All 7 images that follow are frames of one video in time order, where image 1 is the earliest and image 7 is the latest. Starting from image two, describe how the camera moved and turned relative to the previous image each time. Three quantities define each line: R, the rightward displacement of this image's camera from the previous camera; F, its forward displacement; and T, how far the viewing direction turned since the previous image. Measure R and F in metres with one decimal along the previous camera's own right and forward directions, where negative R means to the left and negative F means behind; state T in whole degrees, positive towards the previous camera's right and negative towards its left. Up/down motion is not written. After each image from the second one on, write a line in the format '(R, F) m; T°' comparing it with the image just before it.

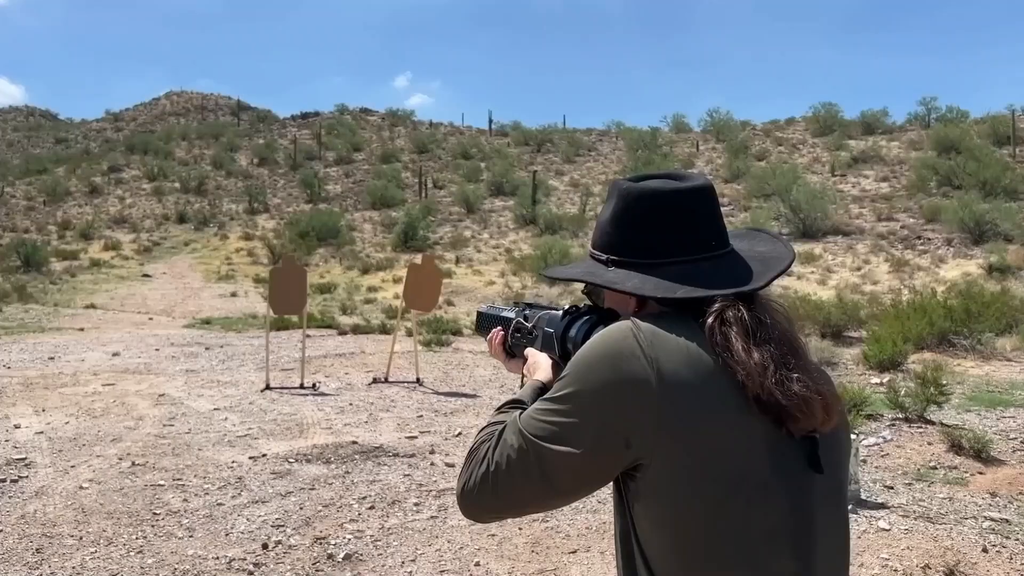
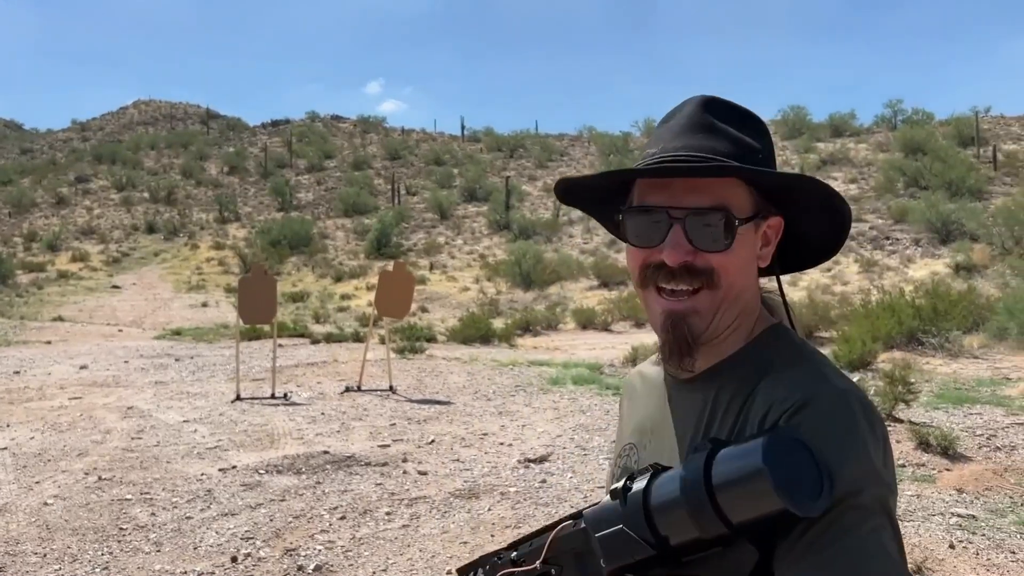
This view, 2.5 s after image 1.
(0.0, 0.0) m; +2°
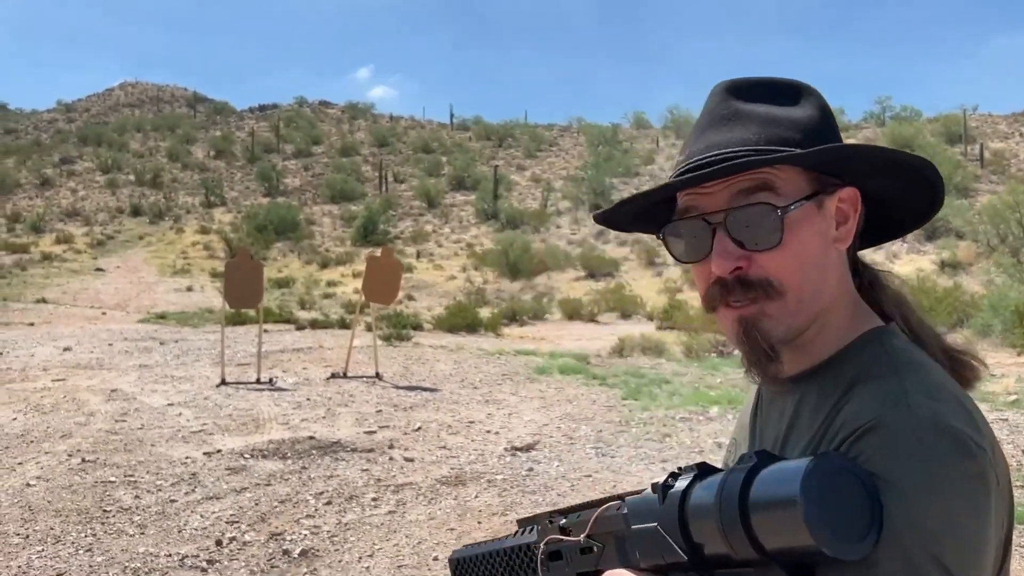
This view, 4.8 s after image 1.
(0.0, 0.0) m; +1°
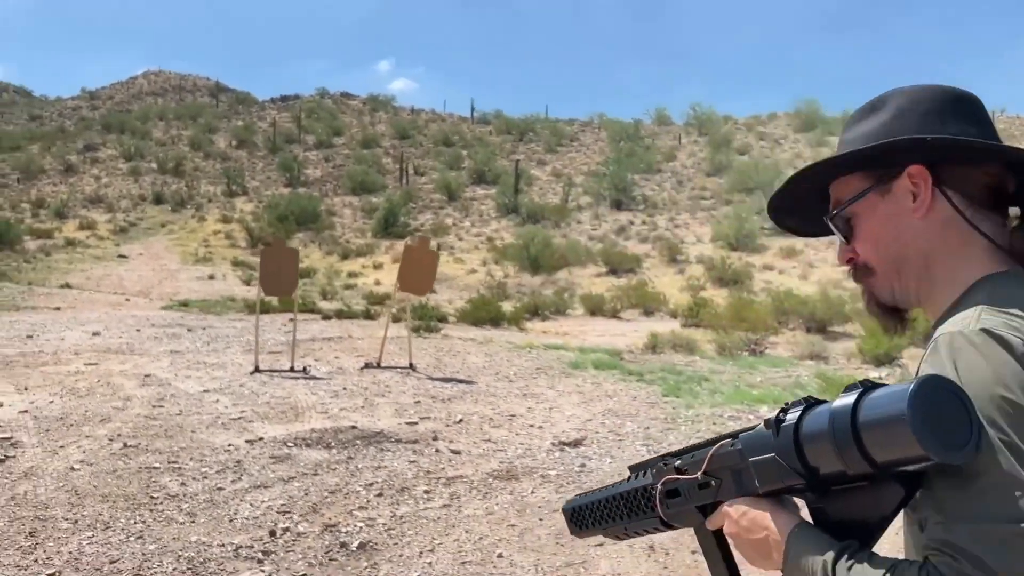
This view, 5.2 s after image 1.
(-0.2, +0.1) m; -1°
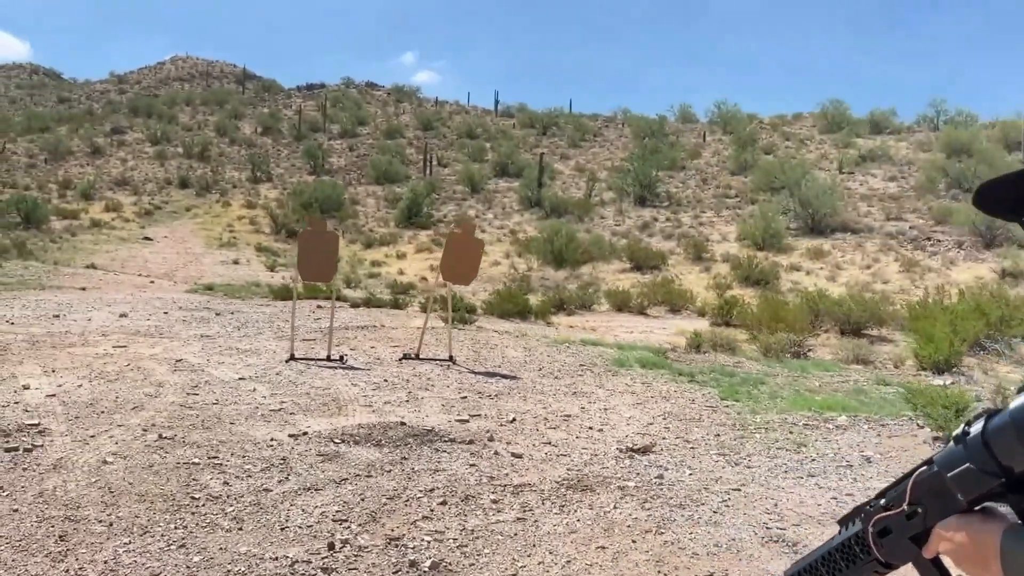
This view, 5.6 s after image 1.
(-0.2, +0.4) m; -1°
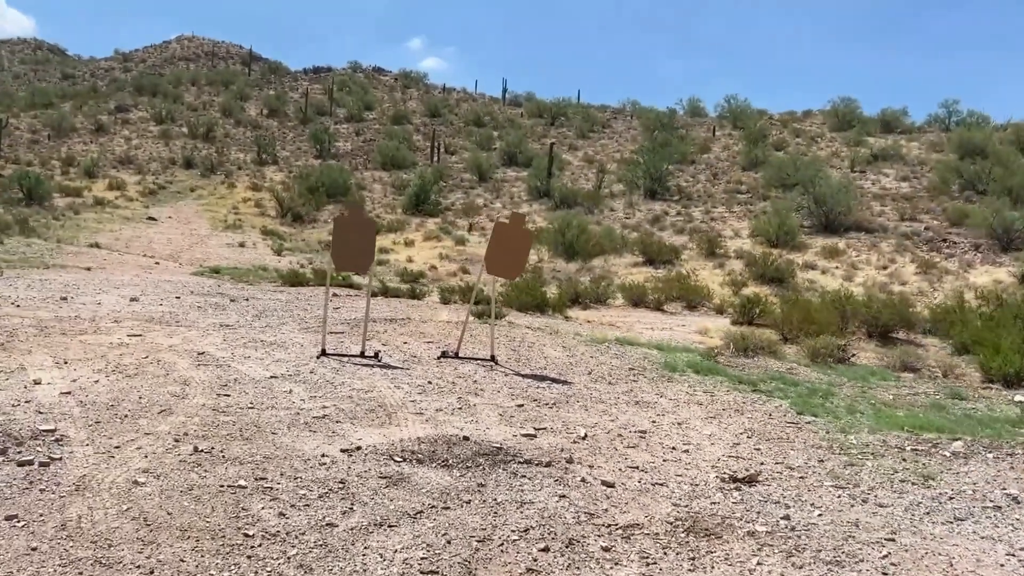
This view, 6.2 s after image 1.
(-0.4, +0.6) m; 0°
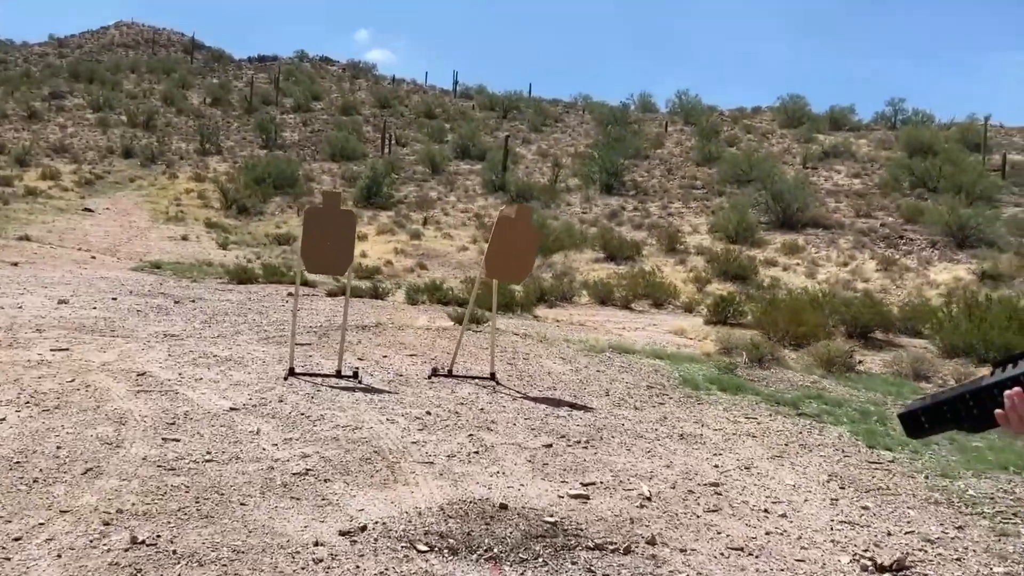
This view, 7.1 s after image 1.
(-0.4, +1.1) m; +3°
